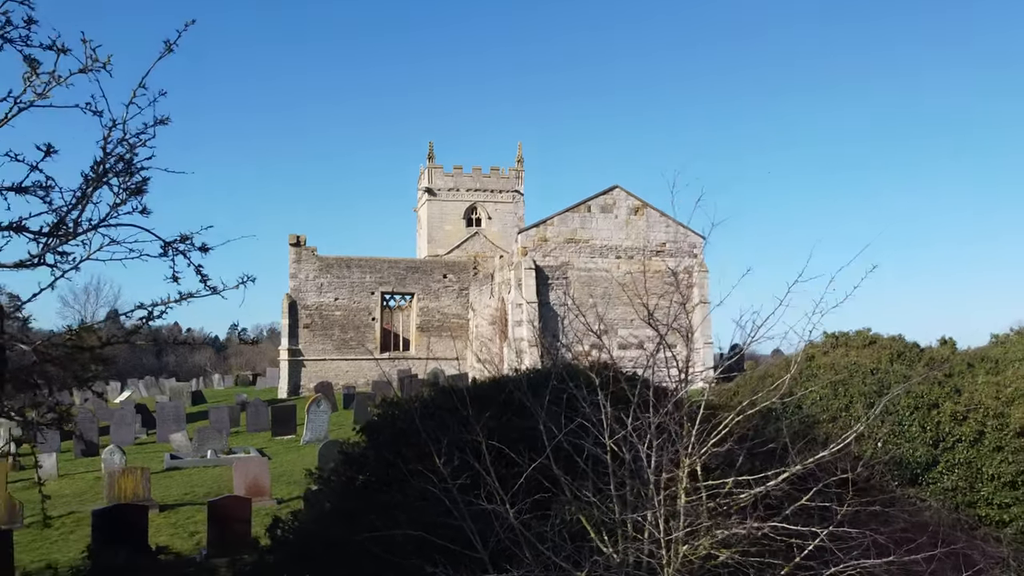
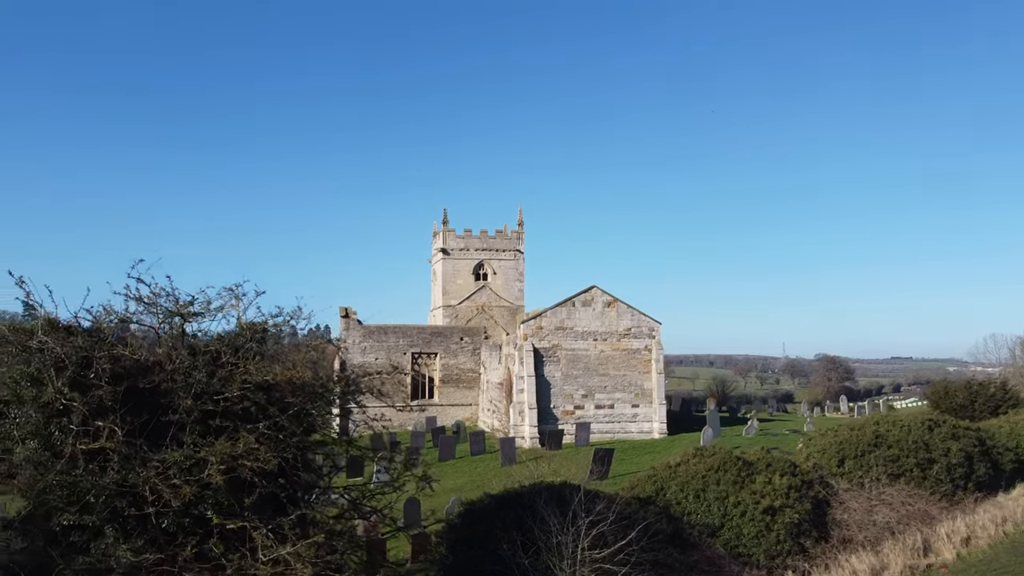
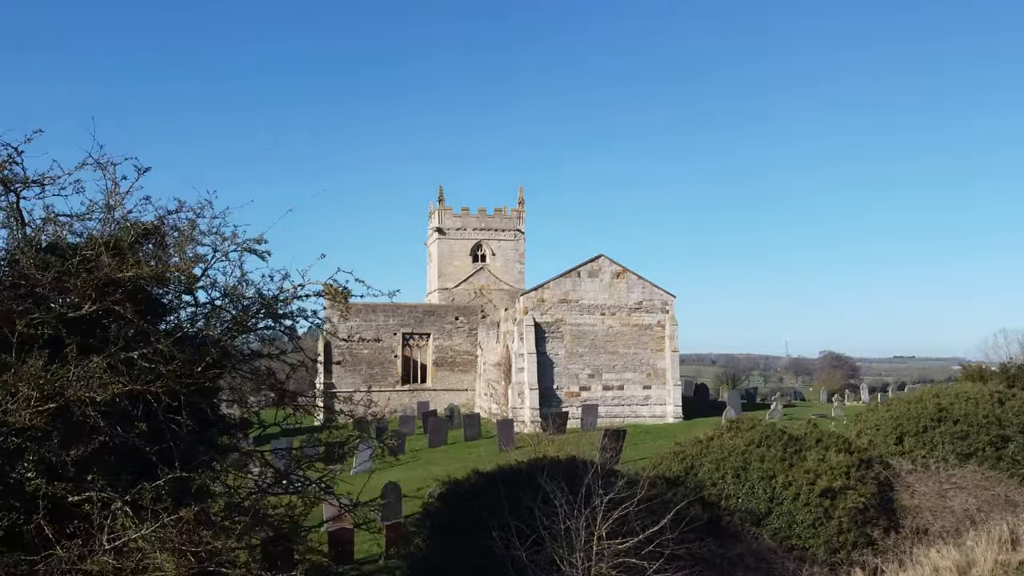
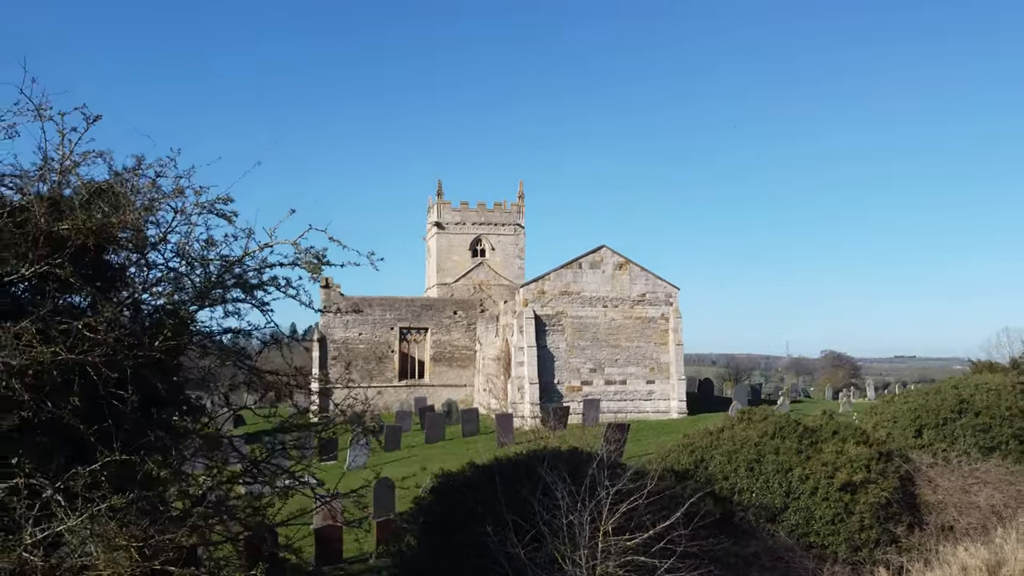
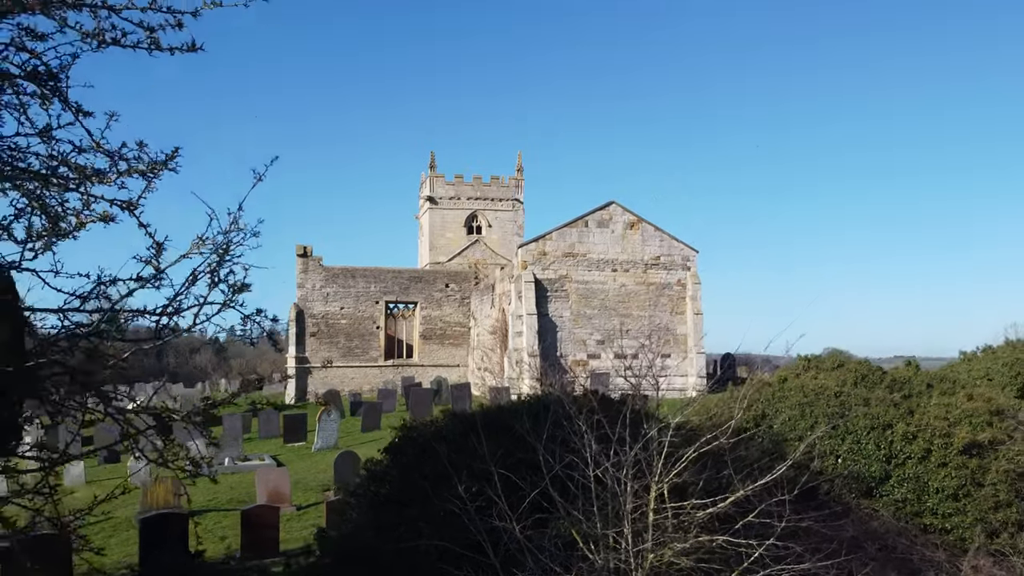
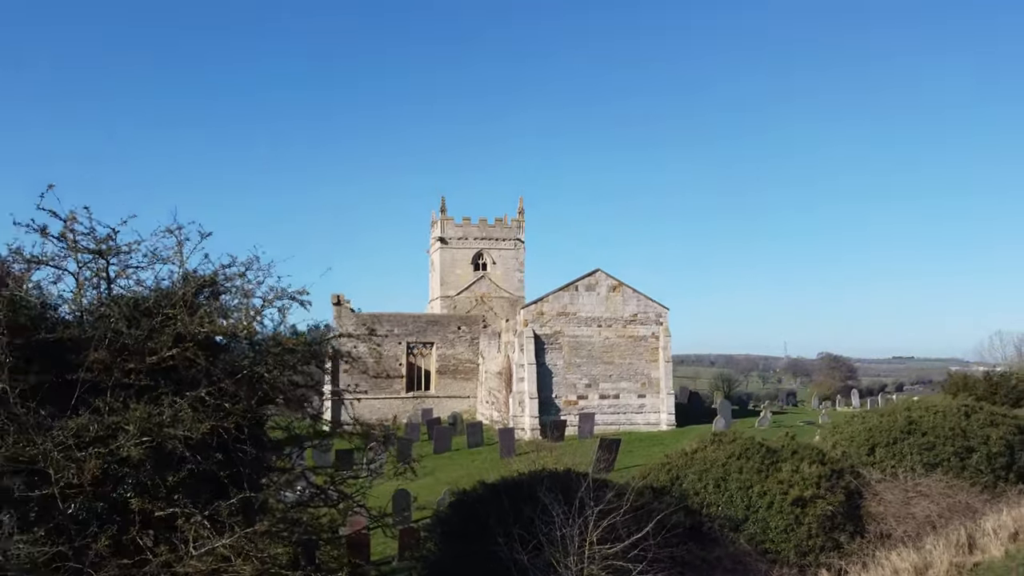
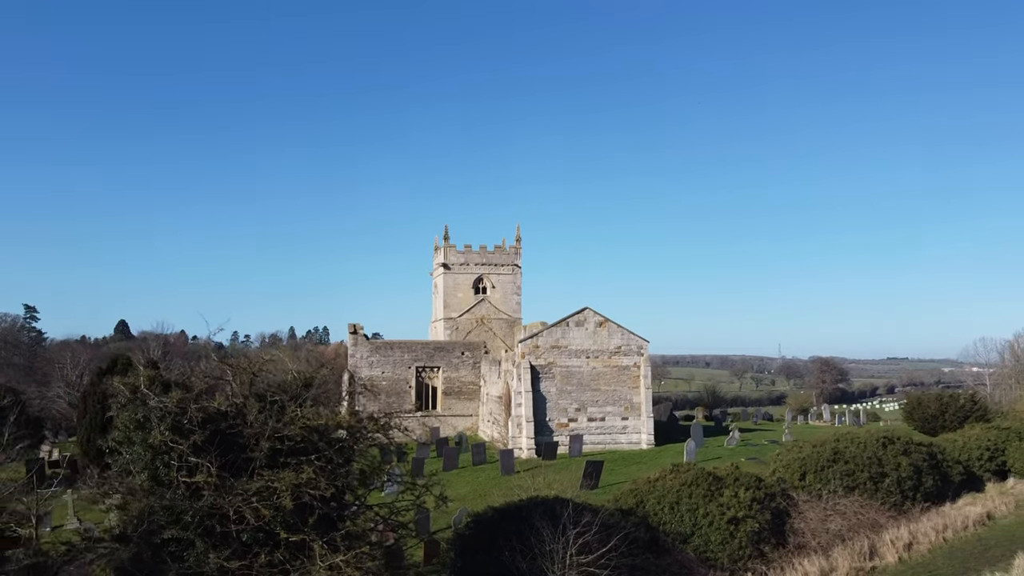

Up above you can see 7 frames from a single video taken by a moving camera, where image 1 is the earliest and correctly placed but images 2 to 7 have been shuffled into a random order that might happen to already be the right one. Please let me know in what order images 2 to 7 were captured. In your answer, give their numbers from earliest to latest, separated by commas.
5, 4, 3, 6, 2, 7
